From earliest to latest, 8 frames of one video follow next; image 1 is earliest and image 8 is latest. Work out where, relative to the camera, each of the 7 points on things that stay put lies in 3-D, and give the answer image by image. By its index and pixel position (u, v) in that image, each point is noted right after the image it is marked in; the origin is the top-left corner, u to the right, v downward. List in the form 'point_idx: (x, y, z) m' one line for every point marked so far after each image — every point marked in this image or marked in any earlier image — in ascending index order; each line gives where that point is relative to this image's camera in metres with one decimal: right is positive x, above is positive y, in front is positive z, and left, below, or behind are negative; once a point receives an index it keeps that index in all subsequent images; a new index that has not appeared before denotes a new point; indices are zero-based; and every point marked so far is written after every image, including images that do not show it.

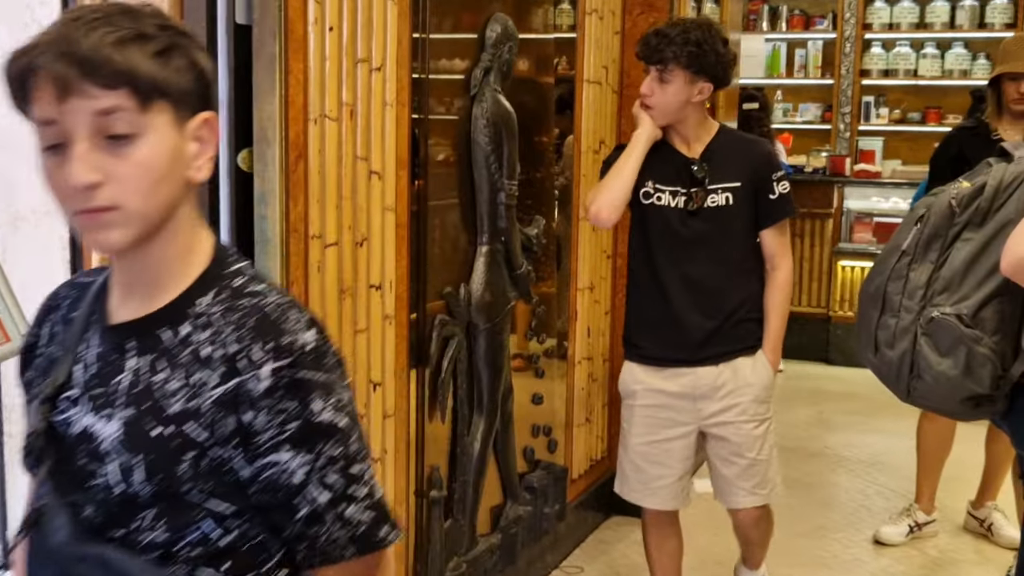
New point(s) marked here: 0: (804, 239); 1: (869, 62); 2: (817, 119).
0: (+1.4, +0.3, +6.0) m
1: (+2.0, +1.3, +6.8) m
2: (+1.8, +1.0, +7.0) m
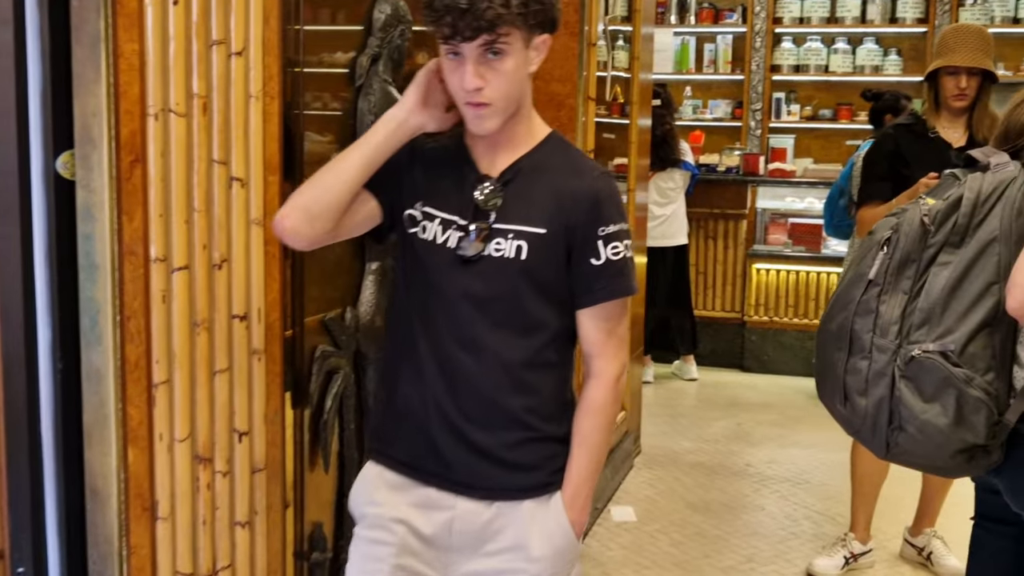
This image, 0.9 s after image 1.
0: (+1.0, +0.2, +5.8) m
1: (+1.5, +1.3, +6.6) m
2: (+1.2, +1.0, +6.8) m
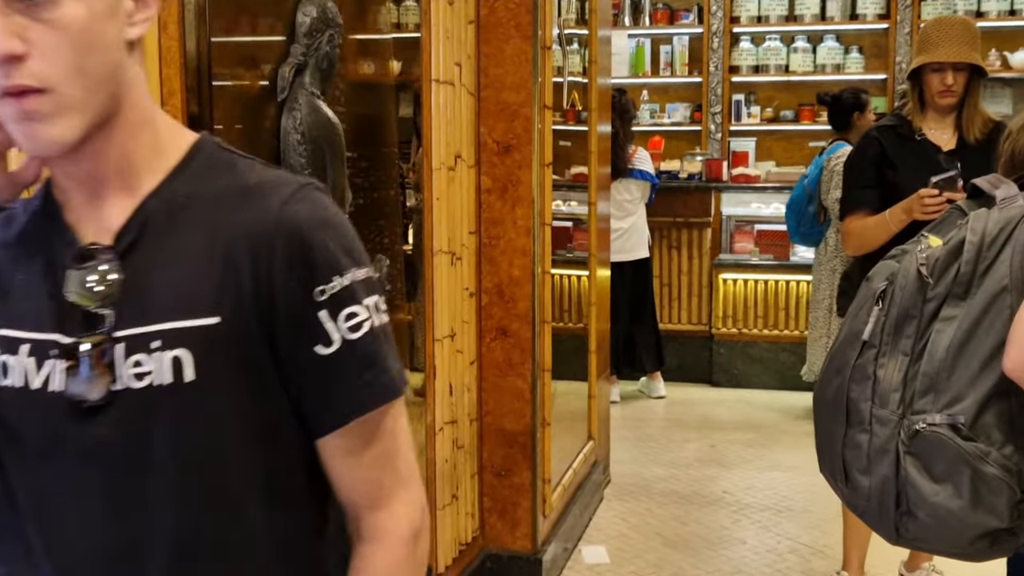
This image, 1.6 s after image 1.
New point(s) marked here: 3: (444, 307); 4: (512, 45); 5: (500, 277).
0: (+0.8, +0.2, +5.5) m
1: (+1.2, +1.2, +6.4) m
2: (+0.9, +0.9, +6.6) m
3: (-0.1, 0.0, +2.6) m
4: (0.0, +0.6, +2.8) m
5: (0.0, 0.0, +2.9) m
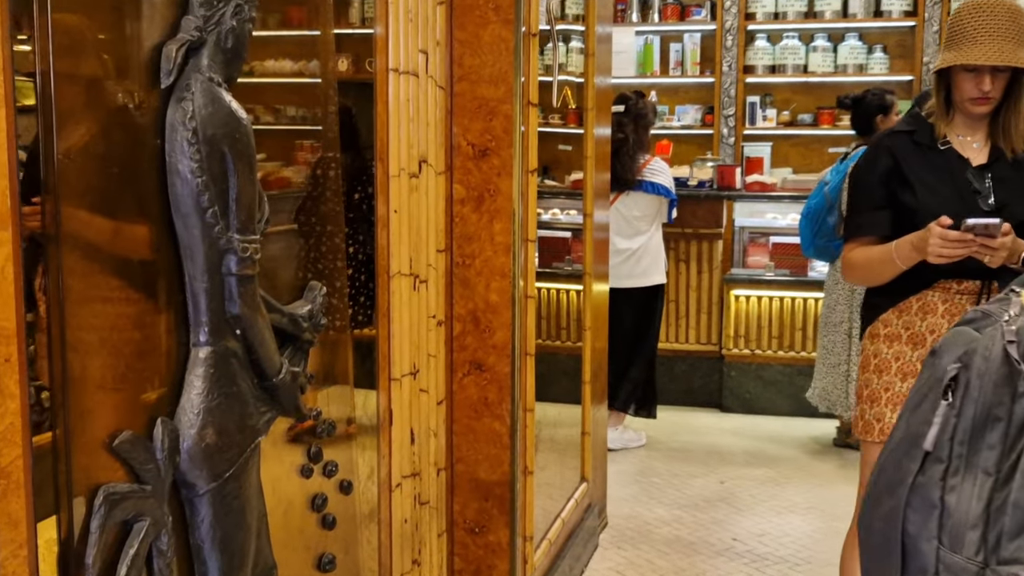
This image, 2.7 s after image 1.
0: (+0.7, +0.1, +5.1) m
1: (+1.2, +1.1, +6.0) m
2: (+0.9, +0.8, +6.1) m
3: (-0.2, -0.1, +2.2) m
4: (0.0, +0.5, +2.4) m
5: (-0.1, 0.0, +2.5) m
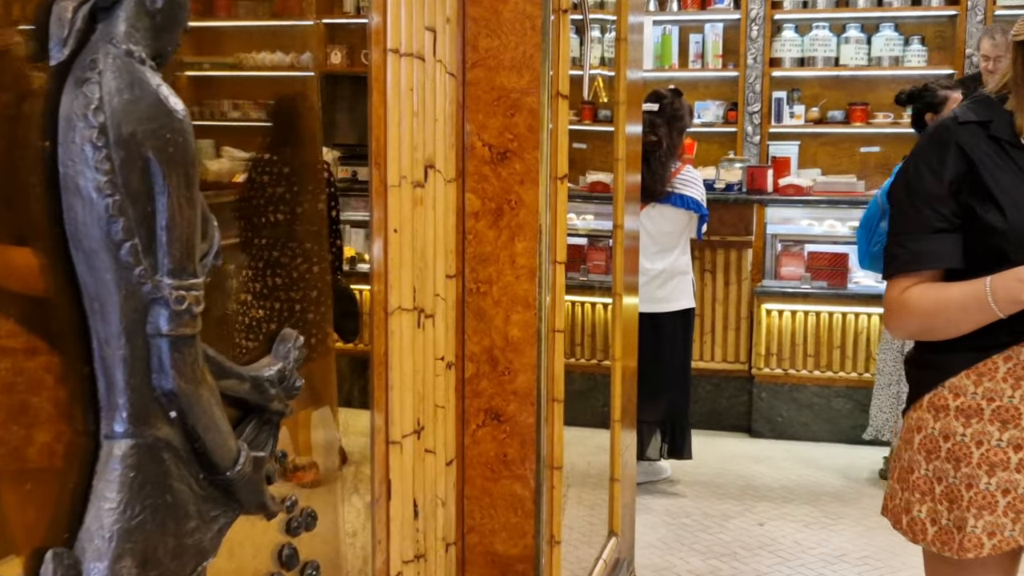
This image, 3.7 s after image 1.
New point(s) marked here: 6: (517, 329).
0: (+0.8, +0.1, +4.6) m
1: (+1.2, +1.1, +5.5) m
2: (+1.0, +0.8, +5.7) m
3: (-0.2, -0.1, +1.8) m
4: (0.0, +0.5, +2.0) m
5: (0.0, -0.1, +2.0) m
6: (0.0, -0.1, +2.0) m
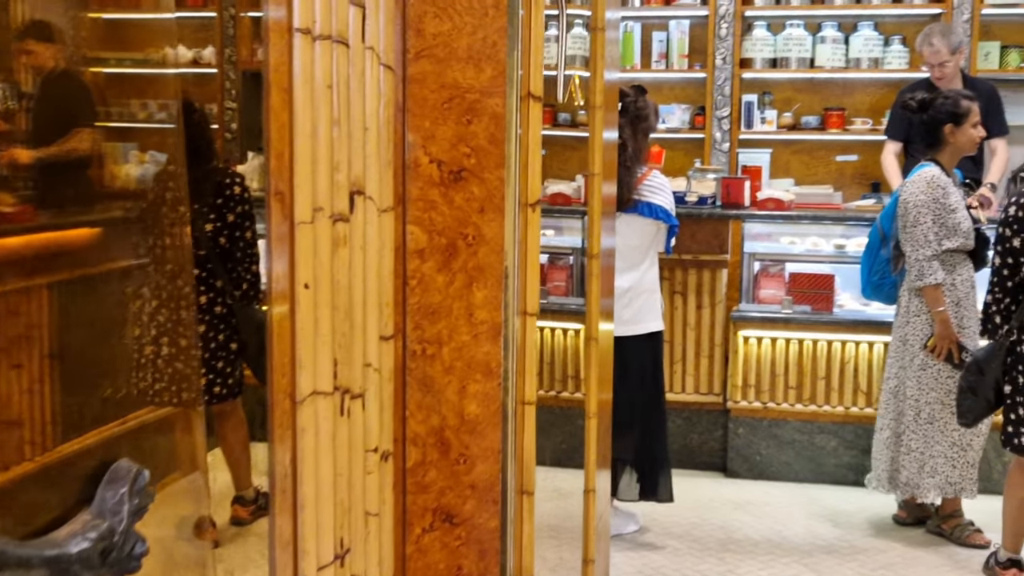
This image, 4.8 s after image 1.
0: (+0.6, 0.0, +4.2) m
1: (+1.0, +1.0, +5.1) m
2: (+0.7, +0.7, +5.2) m
3: (-0.2, -0.2, +1.3) m
4: (-0.1, +0.4, +1.5) m
5: (-0.1, -0.2, +1.5) m
6: (0.0, -0.1, +1.5) m
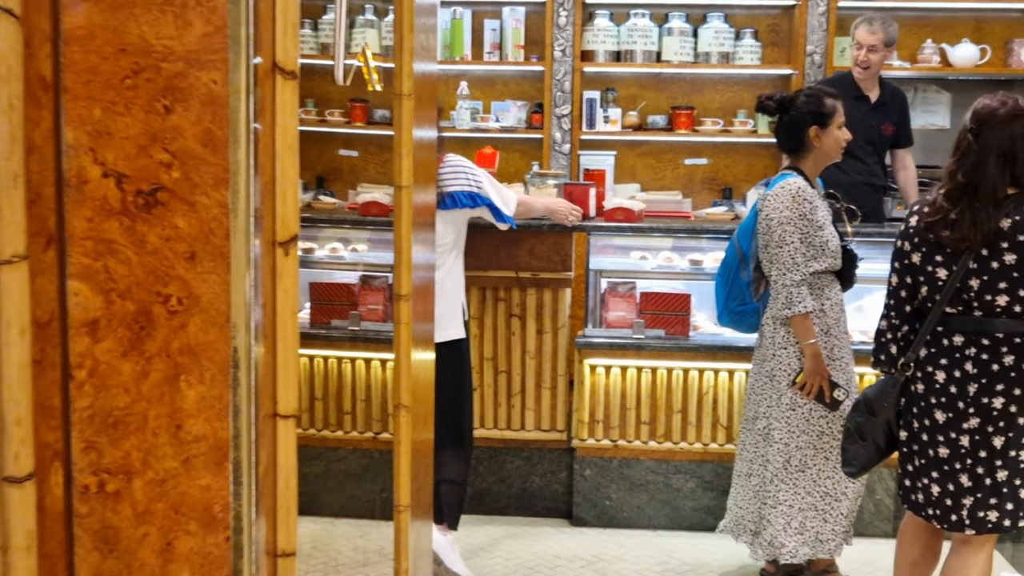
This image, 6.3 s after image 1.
0: (0.0, -0.1, +3.7) m
1: (+0.3, +0.9, +4.6) m
2: (0.0, +0.6, +4.7) m
3: (-0.4, -0.3, +0.7) m
4: (-0.3, +0.3, +0.9) m
5: (-0.3, -0.2, +0.9) m
6: (-0.3, -0.2, +0.9) m
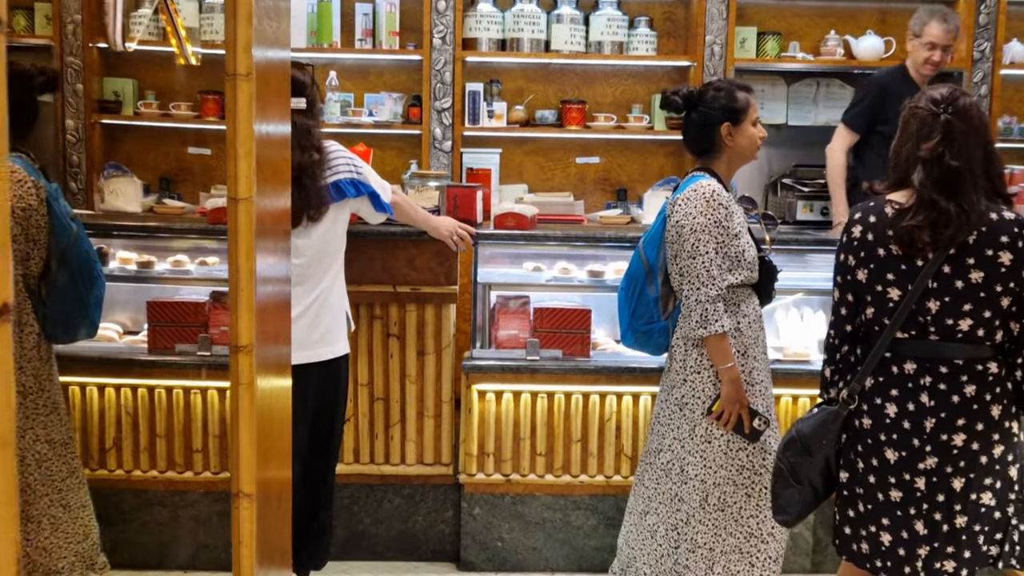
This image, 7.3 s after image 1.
0: (-0.3, -0.1, +3.2) m
1: (-0.1, +0.9, +4.2) m
2: (-0.4, +0.6, +4.3) m
3: (-0.4, -0.4, +0.2) m
4: (-0.3, +0.3, +0.4) m
5: (-0.3, -0.3, +0.5) m
6: (-0.3, -0.3, +0.5) m
